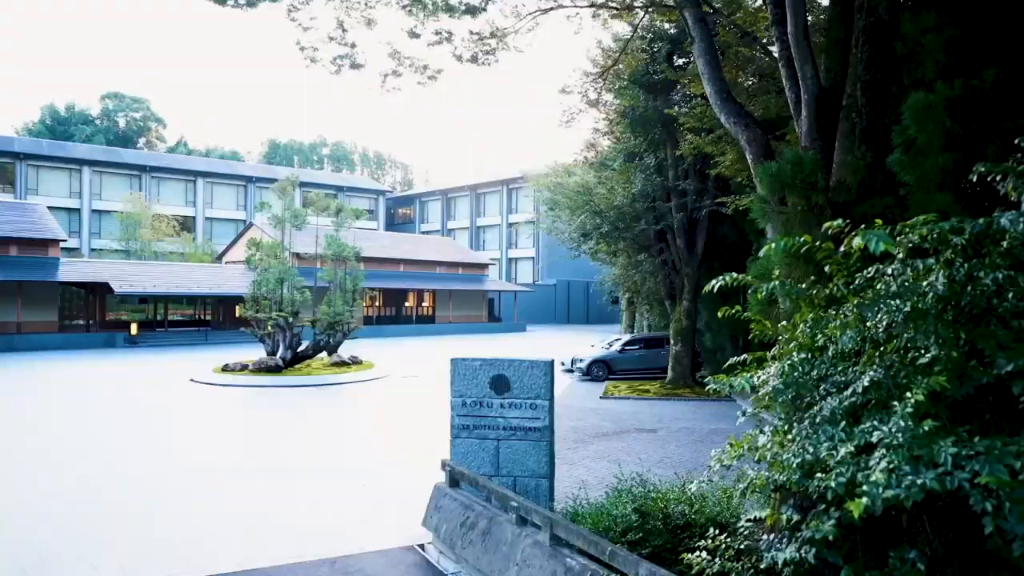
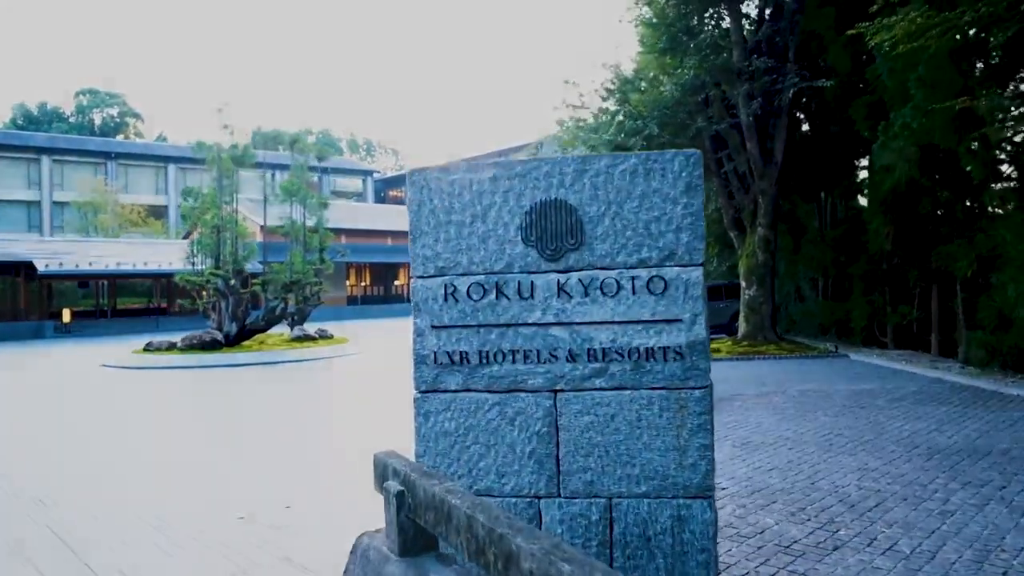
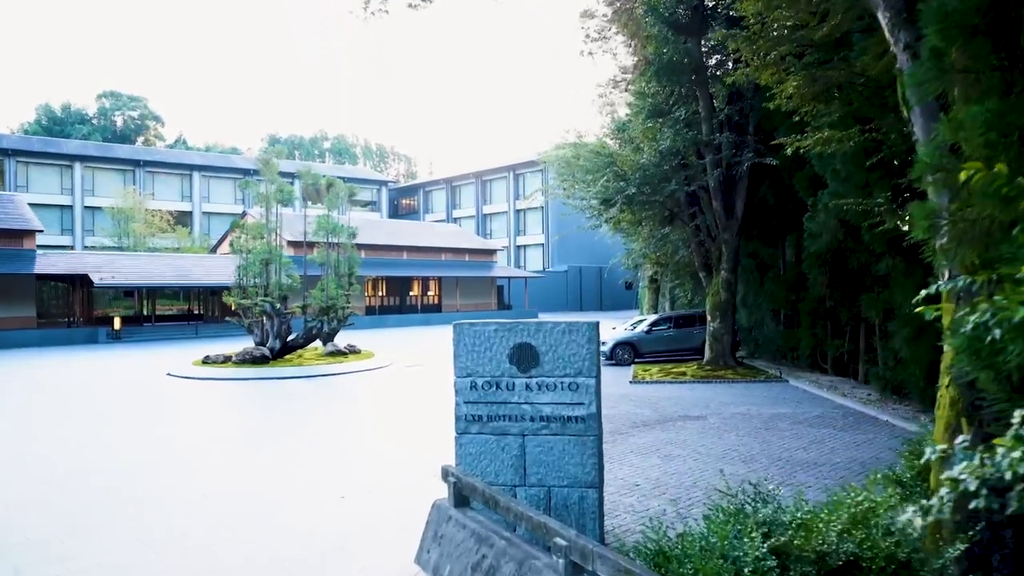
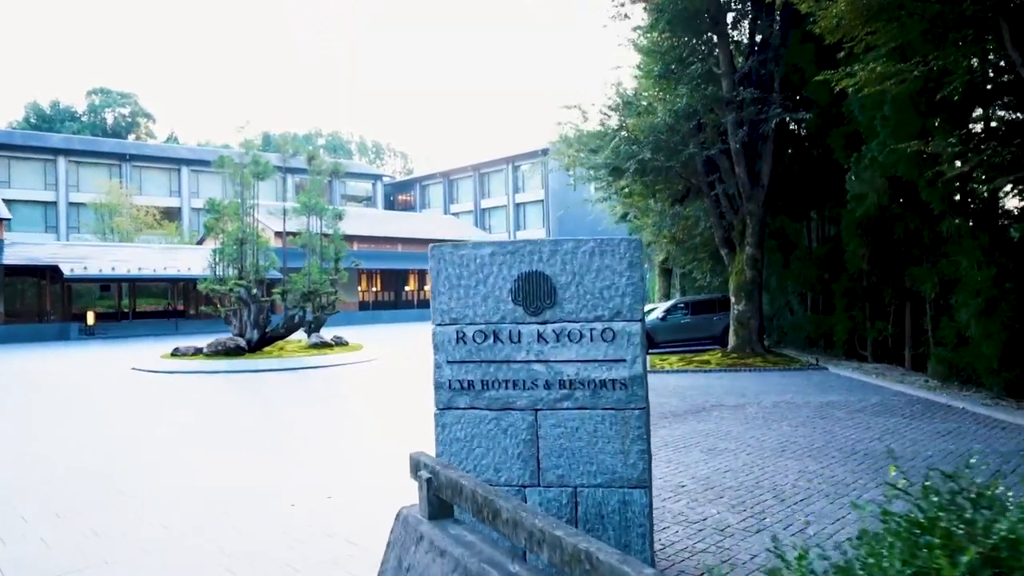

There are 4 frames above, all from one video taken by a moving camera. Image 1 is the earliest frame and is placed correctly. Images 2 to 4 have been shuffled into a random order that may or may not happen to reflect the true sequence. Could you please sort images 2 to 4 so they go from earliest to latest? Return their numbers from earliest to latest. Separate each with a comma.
3, 4, 2
